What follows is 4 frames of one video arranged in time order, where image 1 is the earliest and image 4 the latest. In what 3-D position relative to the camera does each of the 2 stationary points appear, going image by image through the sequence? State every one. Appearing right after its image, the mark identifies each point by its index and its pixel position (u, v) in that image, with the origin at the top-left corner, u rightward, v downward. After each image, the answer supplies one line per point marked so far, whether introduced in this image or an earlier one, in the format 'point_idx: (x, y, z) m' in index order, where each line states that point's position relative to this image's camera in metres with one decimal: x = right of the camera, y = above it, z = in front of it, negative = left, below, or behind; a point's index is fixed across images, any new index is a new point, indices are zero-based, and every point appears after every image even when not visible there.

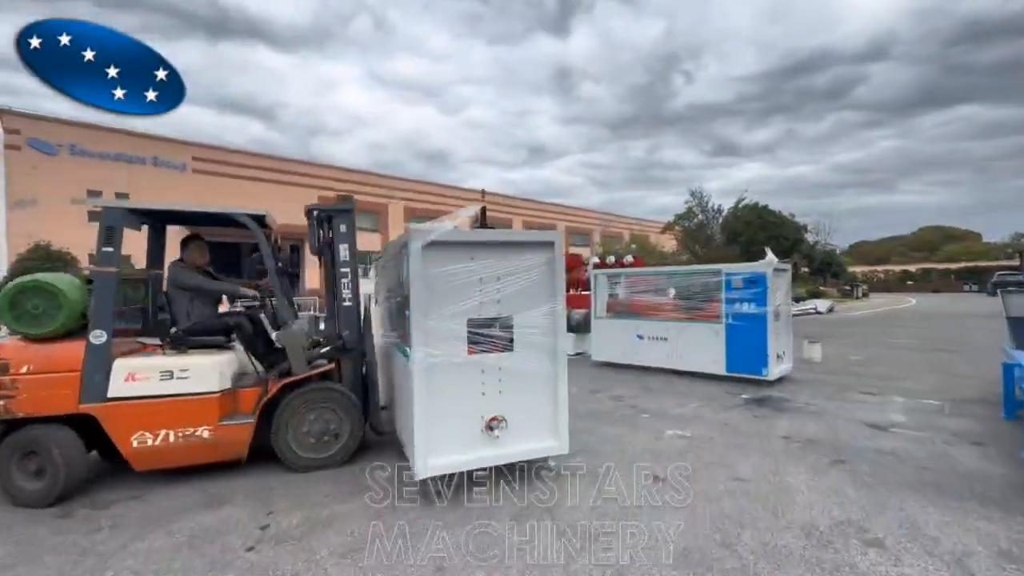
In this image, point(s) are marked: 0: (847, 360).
0: (+6.8, -1.5, +9.4) m
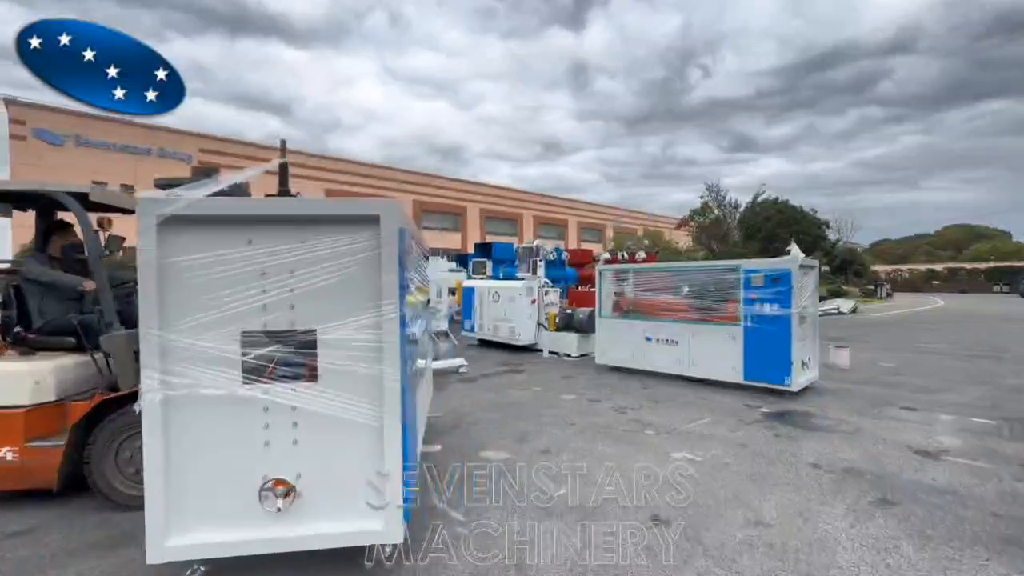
0: (+6.8, -1.5, +8.5) m
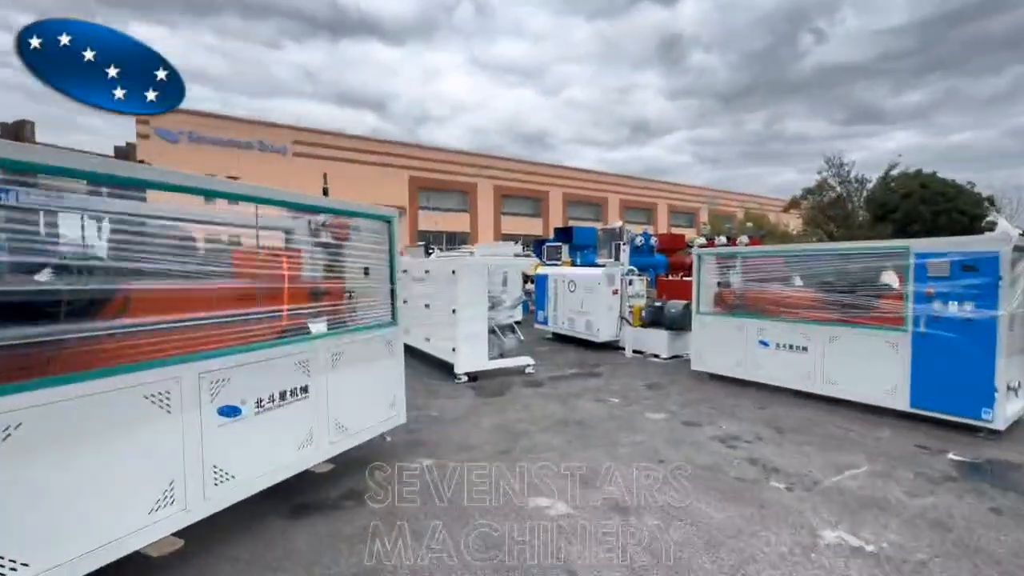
0: (+7.8, -1.4, +5.9) m
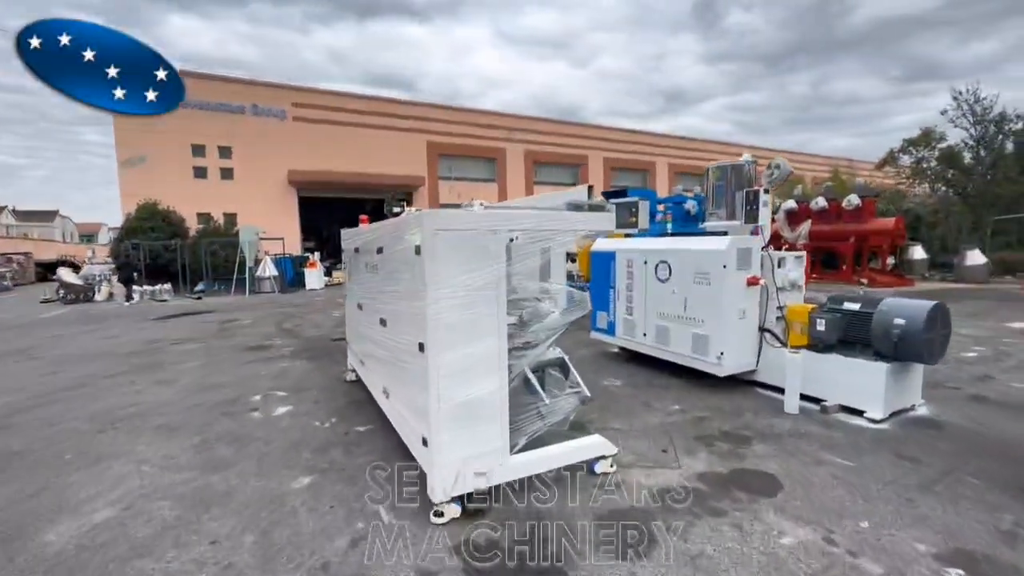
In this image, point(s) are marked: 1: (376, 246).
0: (+8.1, -1.3, +1.1) m
1: (-1.2, +0.4, +4.1) m
